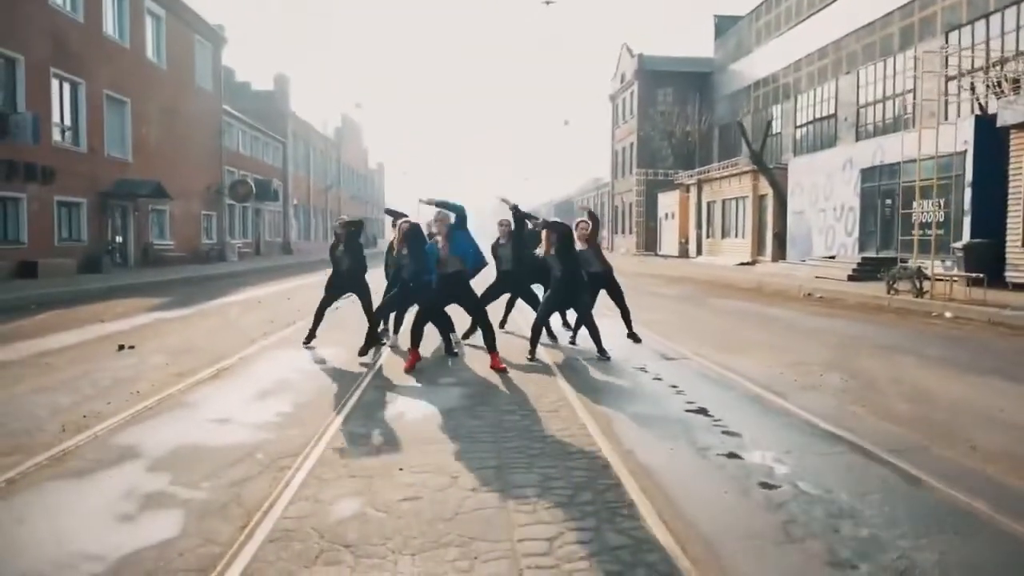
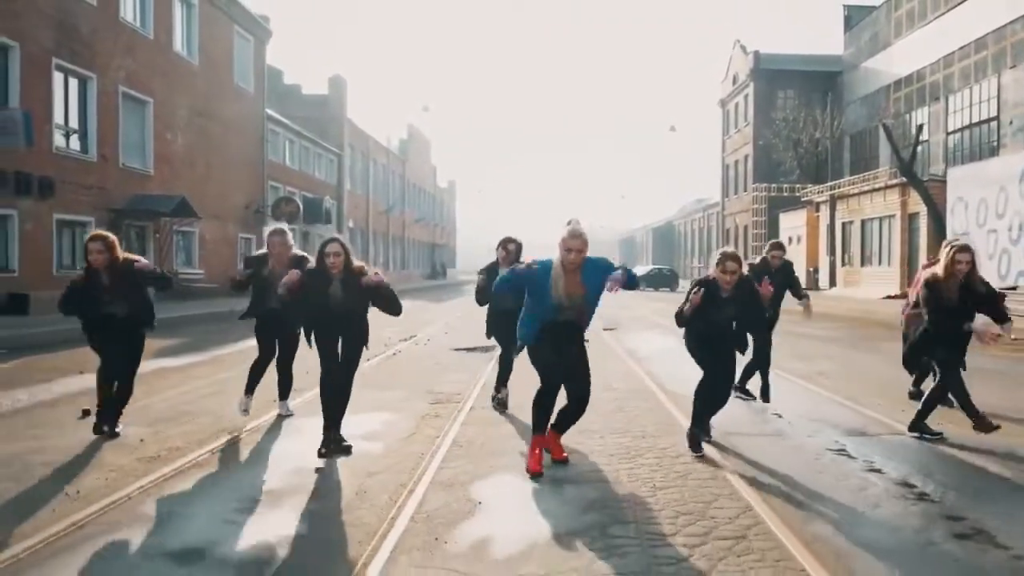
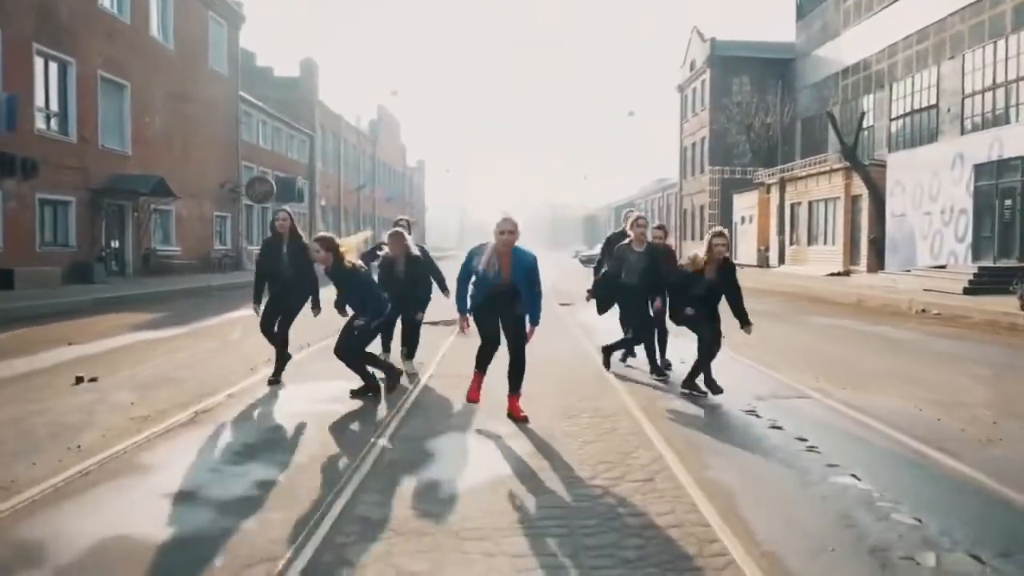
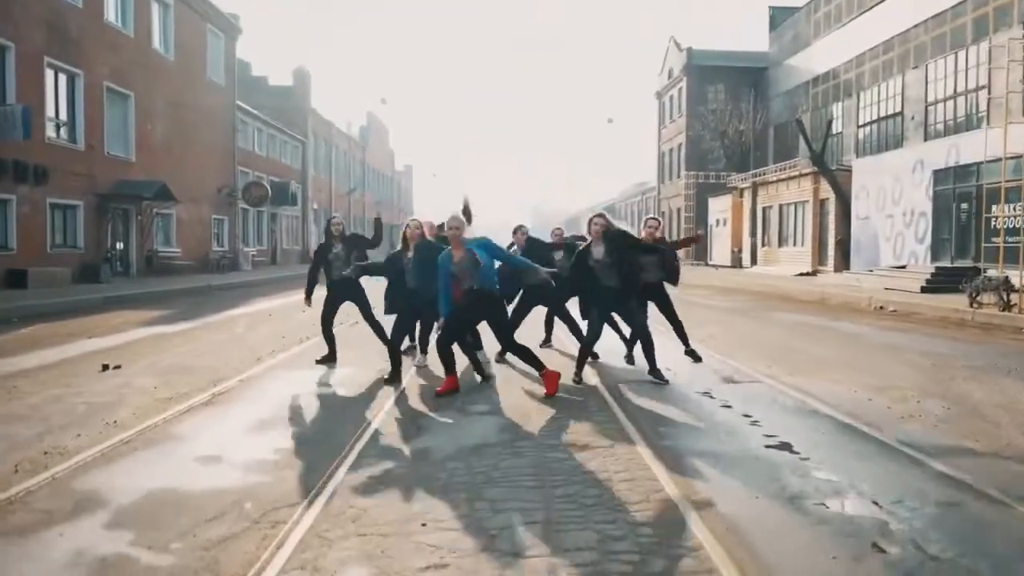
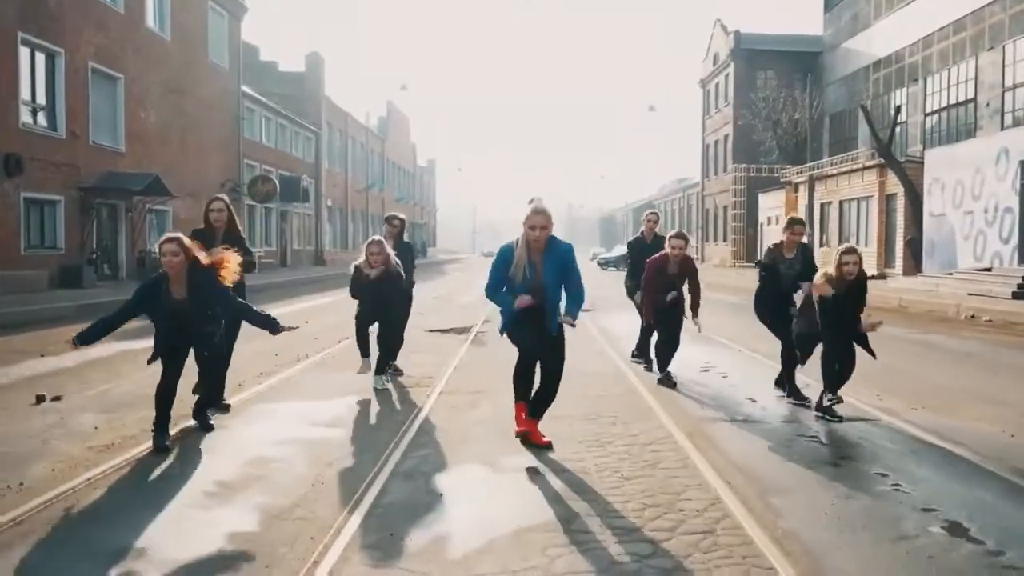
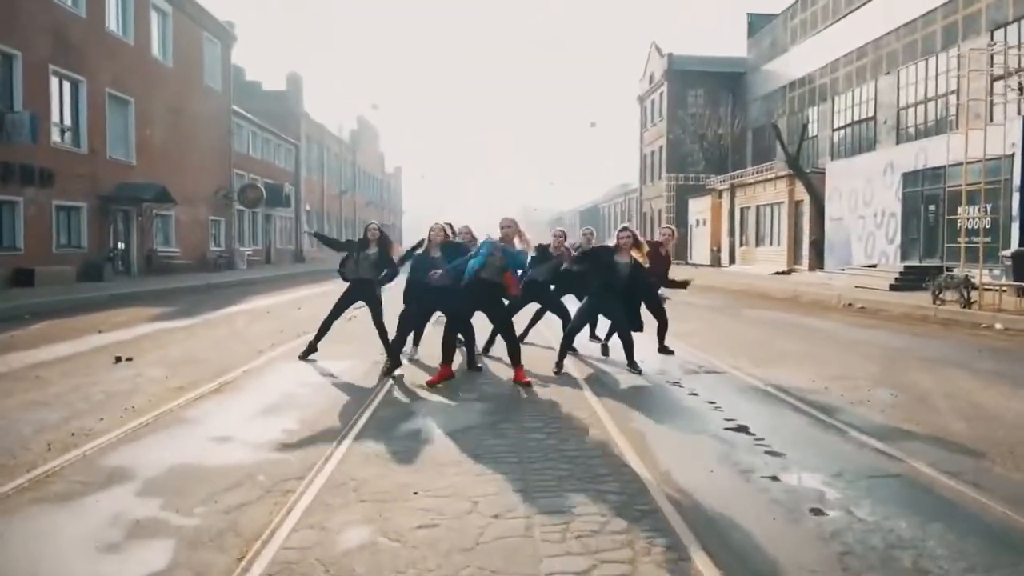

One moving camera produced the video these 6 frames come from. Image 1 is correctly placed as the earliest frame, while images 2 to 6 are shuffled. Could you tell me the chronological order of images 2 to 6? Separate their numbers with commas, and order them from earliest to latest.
6, 4, 3, 5, 2
